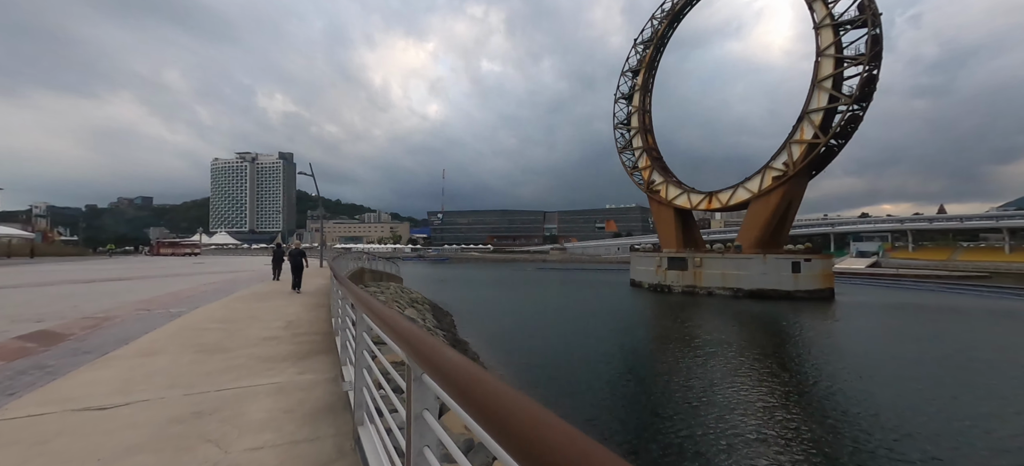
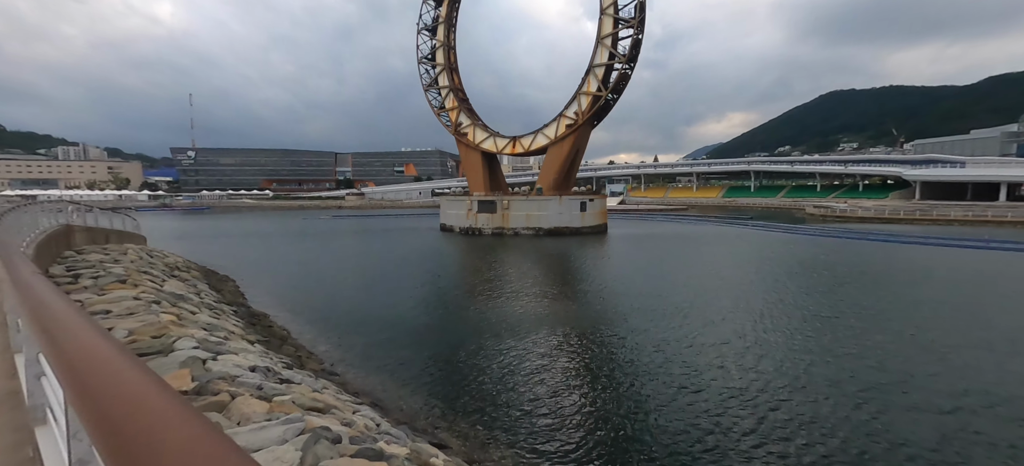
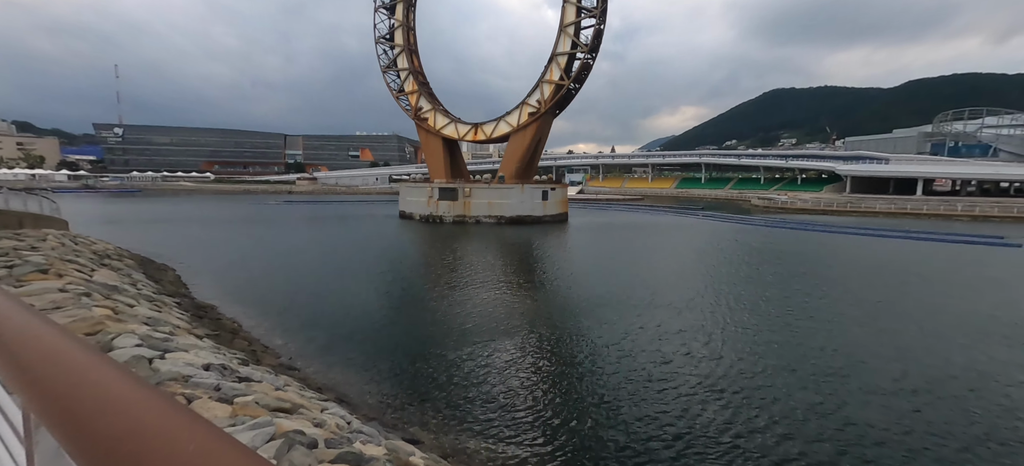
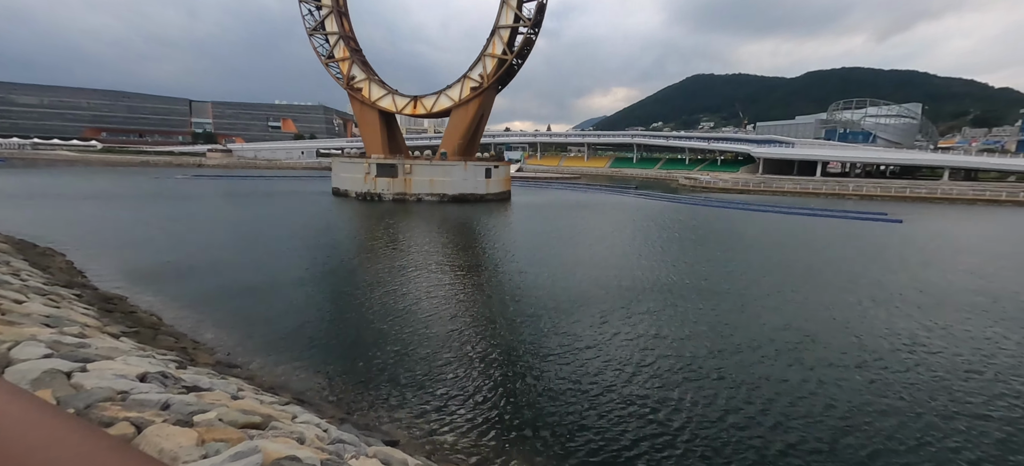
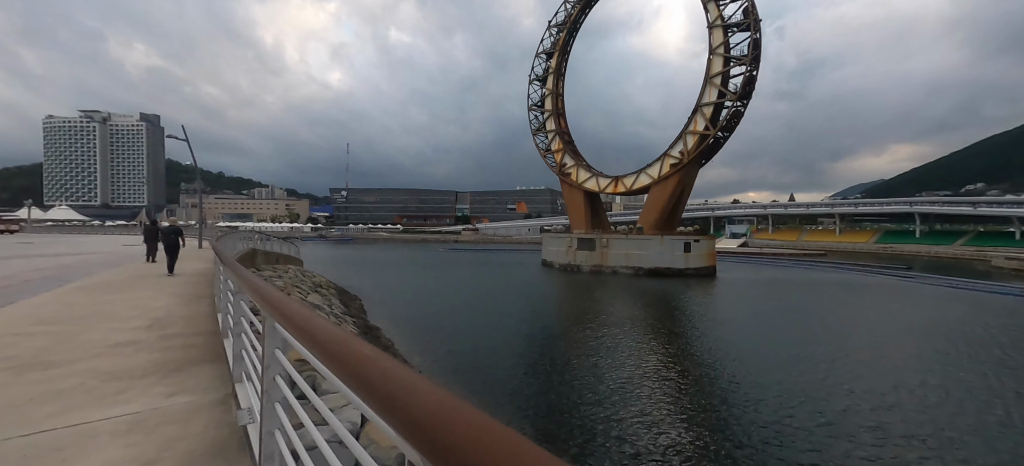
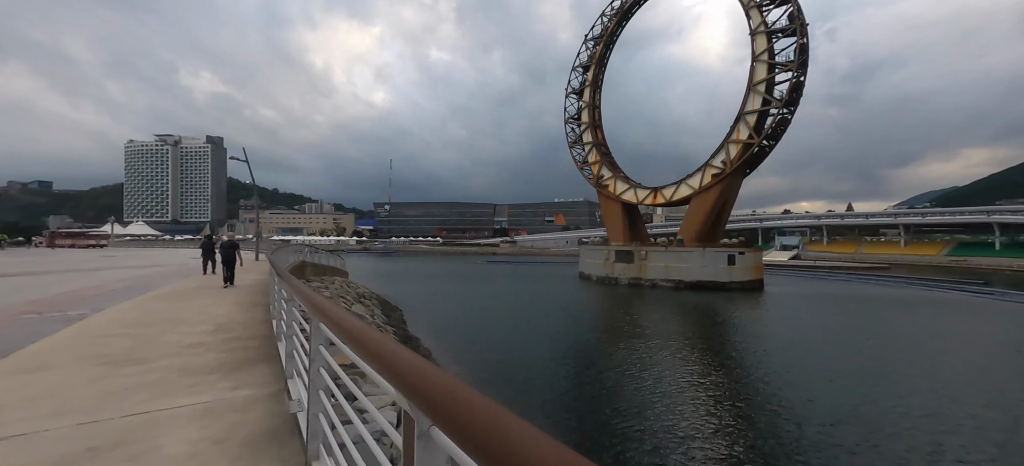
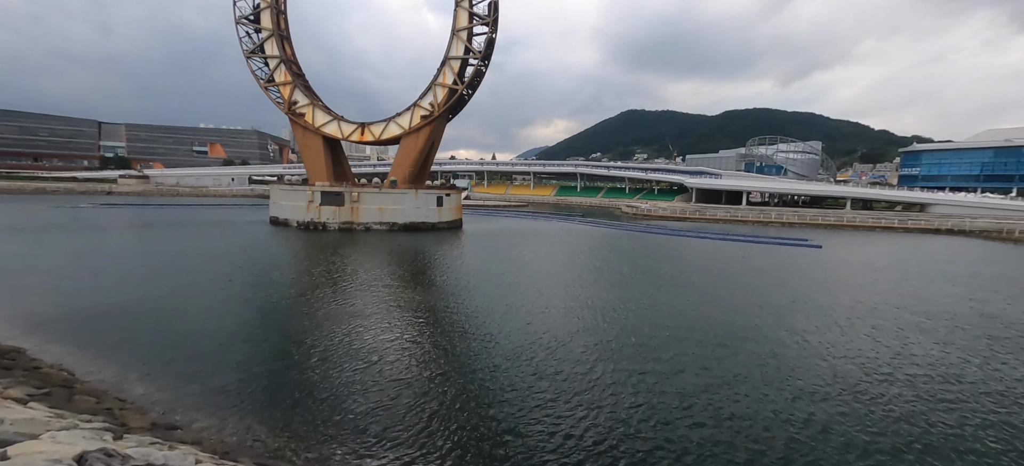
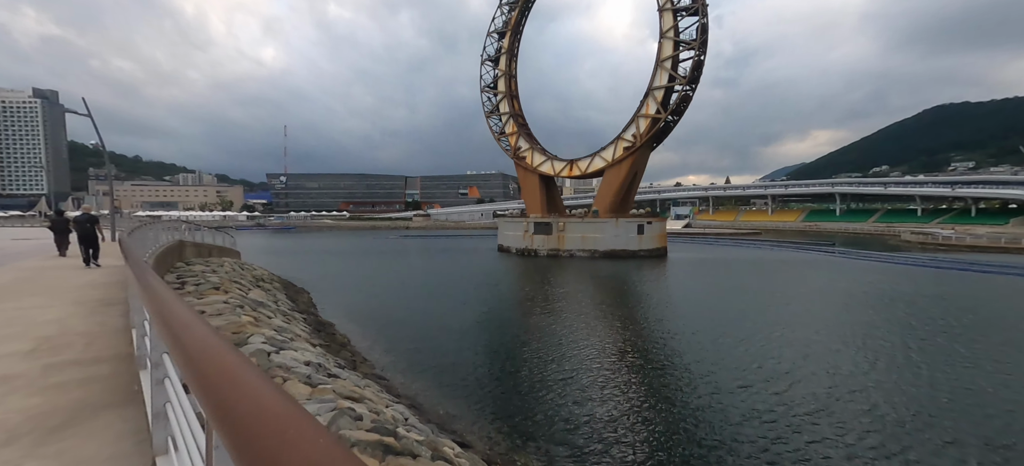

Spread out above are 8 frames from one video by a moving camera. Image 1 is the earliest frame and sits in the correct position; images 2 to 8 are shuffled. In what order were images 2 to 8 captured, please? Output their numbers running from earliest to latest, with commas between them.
6, 5, 8, 2, 3, 4, 7
